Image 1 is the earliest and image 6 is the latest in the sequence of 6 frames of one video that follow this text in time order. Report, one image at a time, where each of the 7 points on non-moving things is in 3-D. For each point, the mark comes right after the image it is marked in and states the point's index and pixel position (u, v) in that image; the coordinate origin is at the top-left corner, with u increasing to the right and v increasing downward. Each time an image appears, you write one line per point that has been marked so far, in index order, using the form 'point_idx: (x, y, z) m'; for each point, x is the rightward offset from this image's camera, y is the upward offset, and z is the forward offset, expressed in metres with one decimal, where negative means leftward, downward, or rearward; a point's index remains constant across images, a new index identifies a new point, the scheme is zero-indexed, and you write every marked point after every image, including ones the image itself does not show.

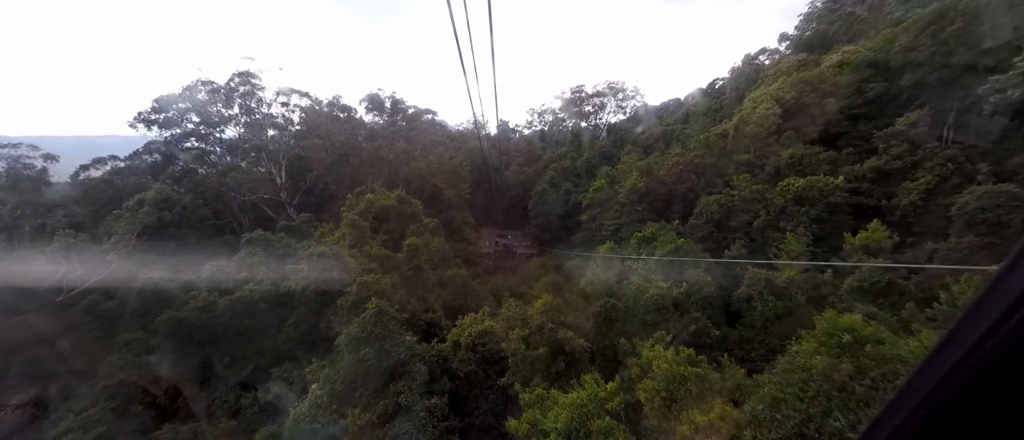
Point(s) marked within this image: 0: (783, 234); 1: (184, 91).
0: (+8.2, -0.4, +12.4) m
1: (-15.5, +6.2, +19.3) m
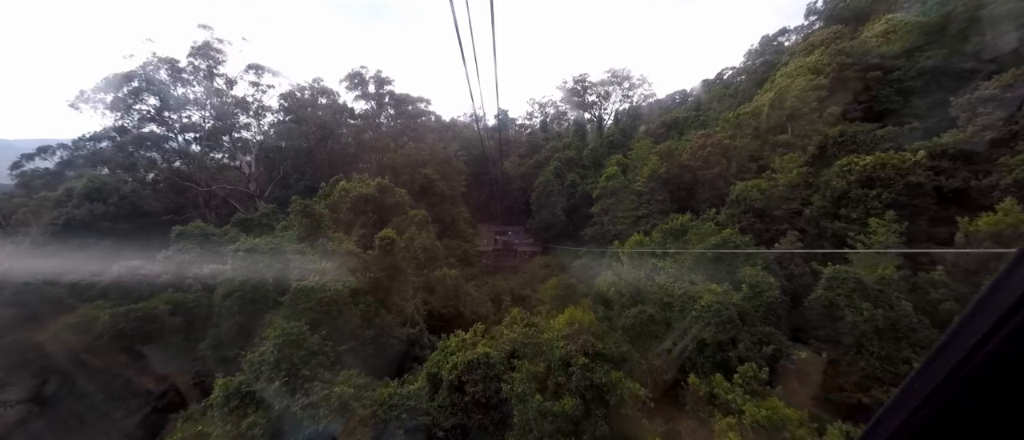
0: (+8.3, -0.1, +10.2) m
1: (-15.5, +6.3, +17.0) m
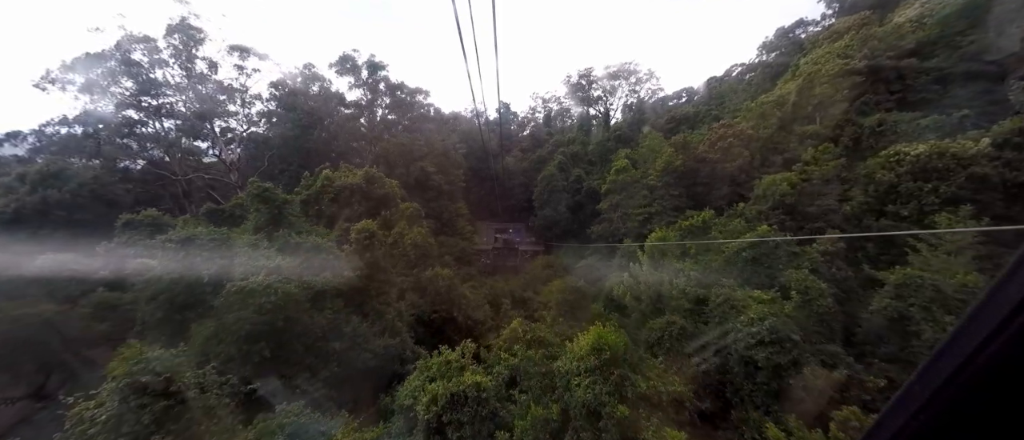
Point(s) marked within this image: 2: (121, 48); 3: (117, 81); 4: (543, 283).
0: (+8.3, 0.0, +8.9) m
1: (-15.3, +6.7, +15.8) m
2: (-15.2, +6.7, +16.0) m
3: (-15.5, +5.5, +16.1) m
4: (+1.3, -2.7, +17.1) m
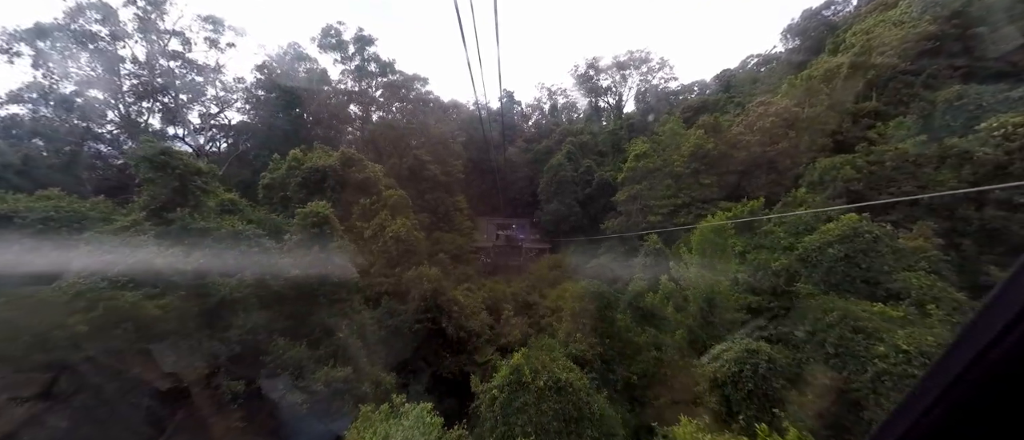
0: (+8.3, +0.1, +6.9) m
1: (-15.2, +7.0, +14.0) m
2: (-15.0, +7.0, +14.2) m
3: (-15.4, +5.8, +14.3) m
4: (+1.4, -2.4, +15.2) m
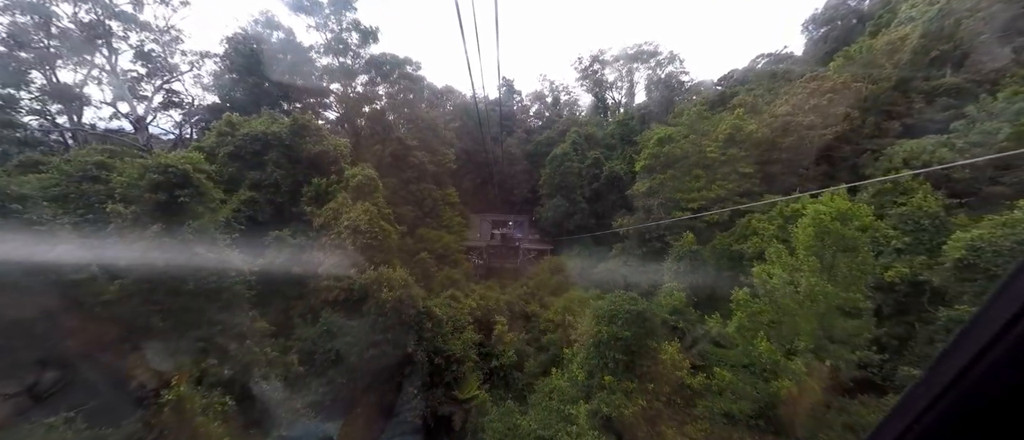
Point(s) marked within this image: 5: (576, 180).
0: (+8.3, +0.2, +4.9) m
1: (-15.1, +7.5, +11.8) m
2: (-15.0, +7.5, +12.0) m
3: (-15.4, +6.3, +12.1) m
4: (+1.2, -2.3, +13.1) m
5: (+2.7, +1.6, +16.7) m
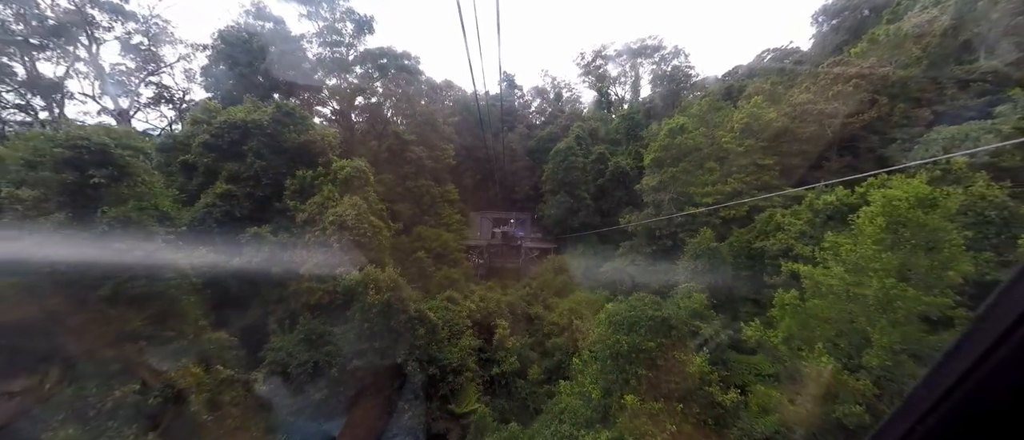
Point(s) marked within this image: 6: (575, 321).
0: (+8.3, +0.3, +4.2) m
1: (-15.1, +7.5, +11.2) m
2: (-15.0, +7.5, +11.4) m
3: (-15.3, +6.3, +11.5) m
4: (+1.3, -2.2, +12.5) m
5: (+2.7, +1.7, +16.1) m
6: (+1.2, -2.4, +9.8) m
